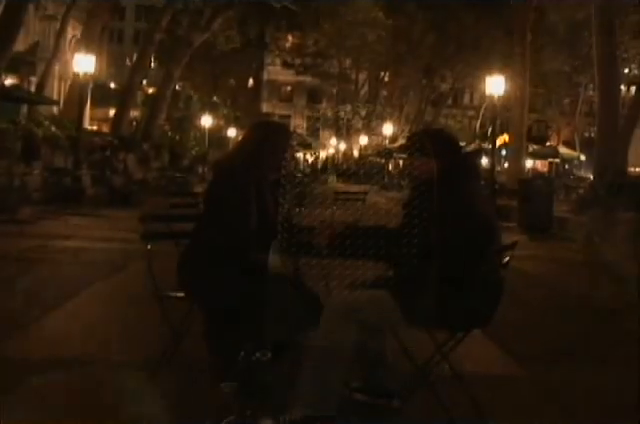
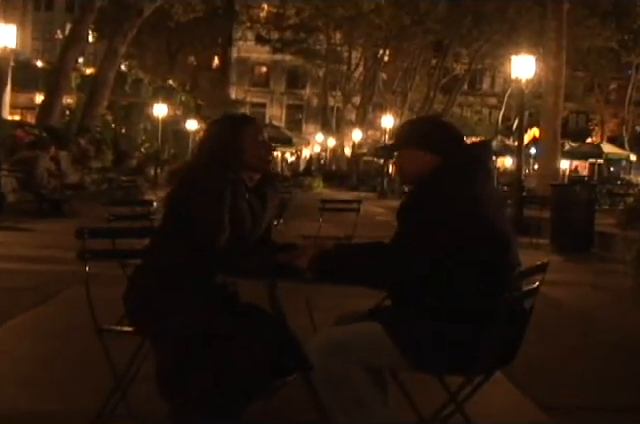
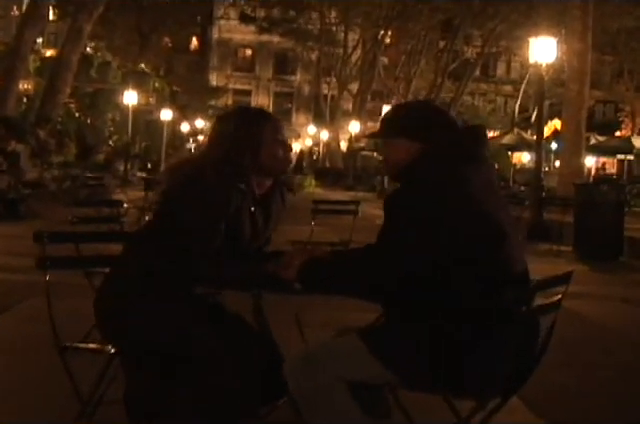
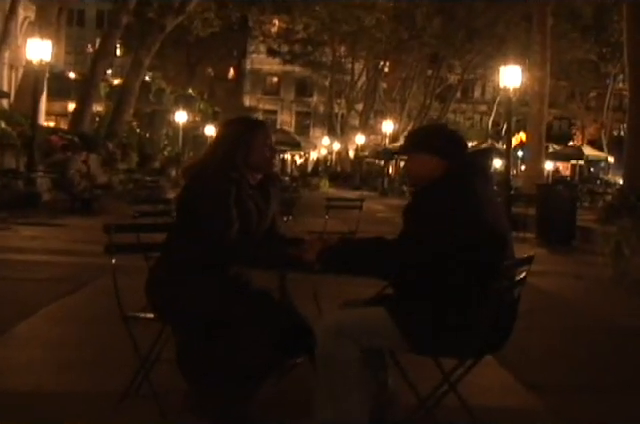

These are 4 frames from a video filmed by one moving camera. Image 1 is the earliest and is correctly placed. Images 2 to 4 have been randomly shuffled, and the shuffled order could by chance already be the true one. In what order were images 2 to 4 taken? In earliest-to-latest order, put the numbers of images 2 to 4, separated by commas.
4, 2, 3
